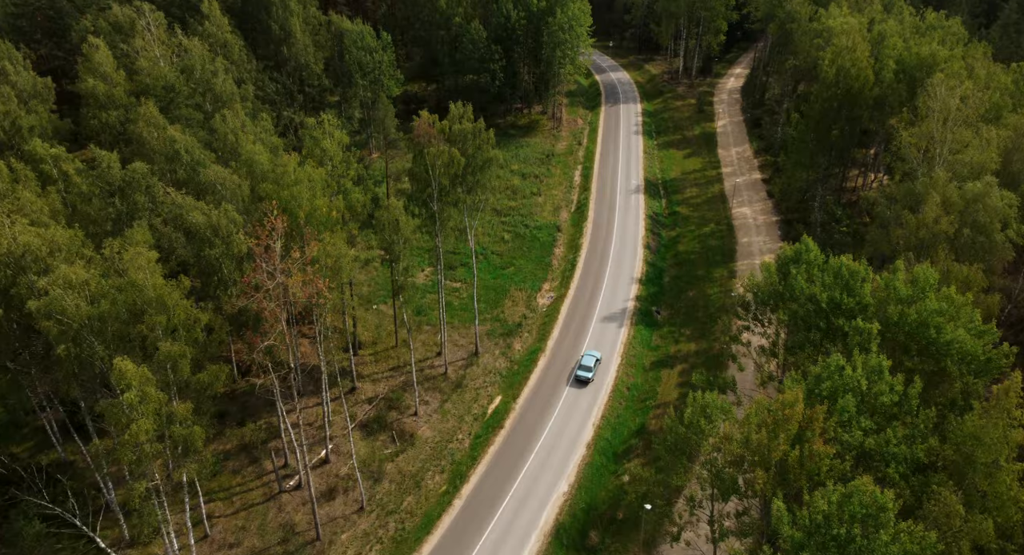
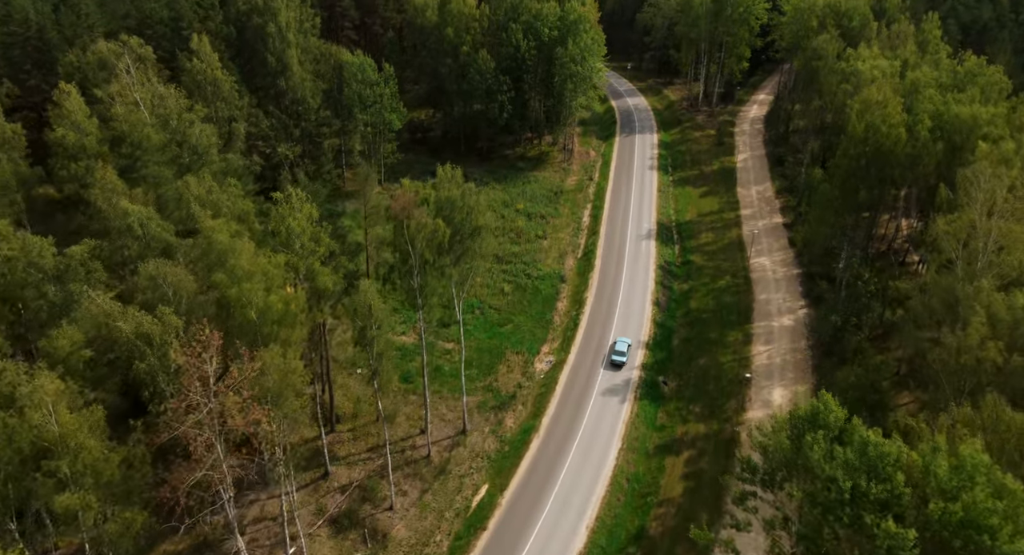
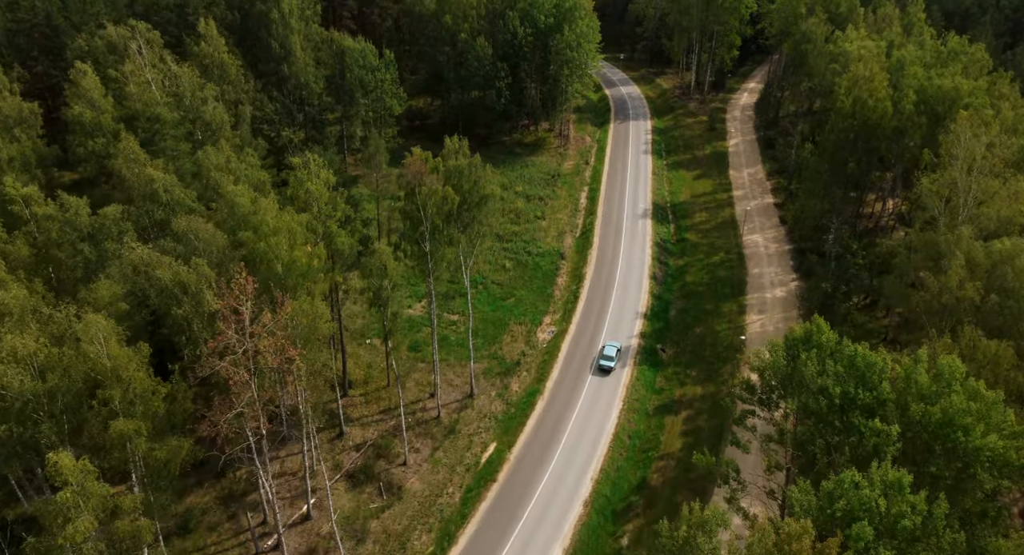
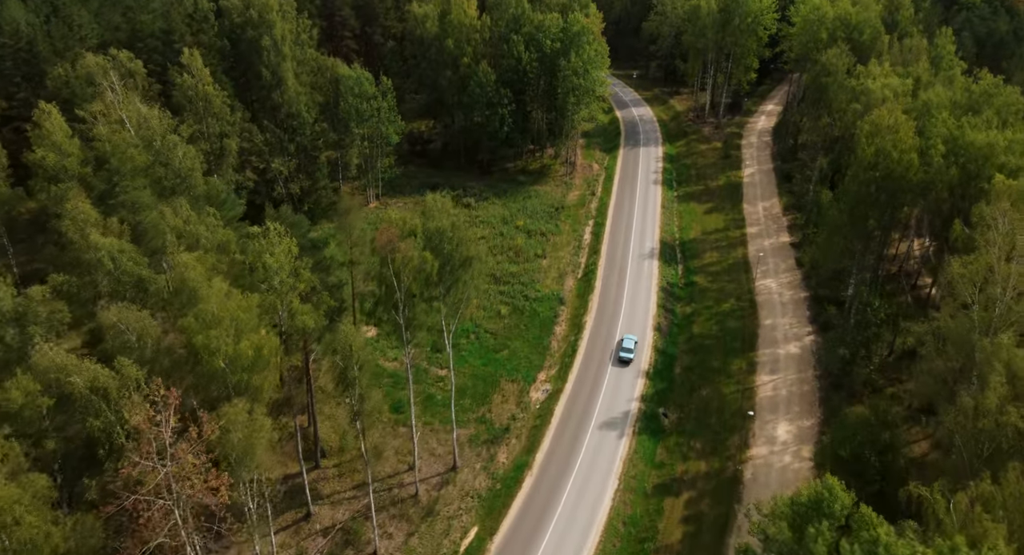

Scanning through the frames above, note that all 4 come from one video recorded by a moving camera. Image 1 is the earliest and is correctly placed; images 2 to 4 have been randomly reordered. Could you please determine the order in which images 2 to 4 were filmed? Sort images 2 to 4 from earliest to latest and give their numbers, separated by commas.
3, 2, 4
